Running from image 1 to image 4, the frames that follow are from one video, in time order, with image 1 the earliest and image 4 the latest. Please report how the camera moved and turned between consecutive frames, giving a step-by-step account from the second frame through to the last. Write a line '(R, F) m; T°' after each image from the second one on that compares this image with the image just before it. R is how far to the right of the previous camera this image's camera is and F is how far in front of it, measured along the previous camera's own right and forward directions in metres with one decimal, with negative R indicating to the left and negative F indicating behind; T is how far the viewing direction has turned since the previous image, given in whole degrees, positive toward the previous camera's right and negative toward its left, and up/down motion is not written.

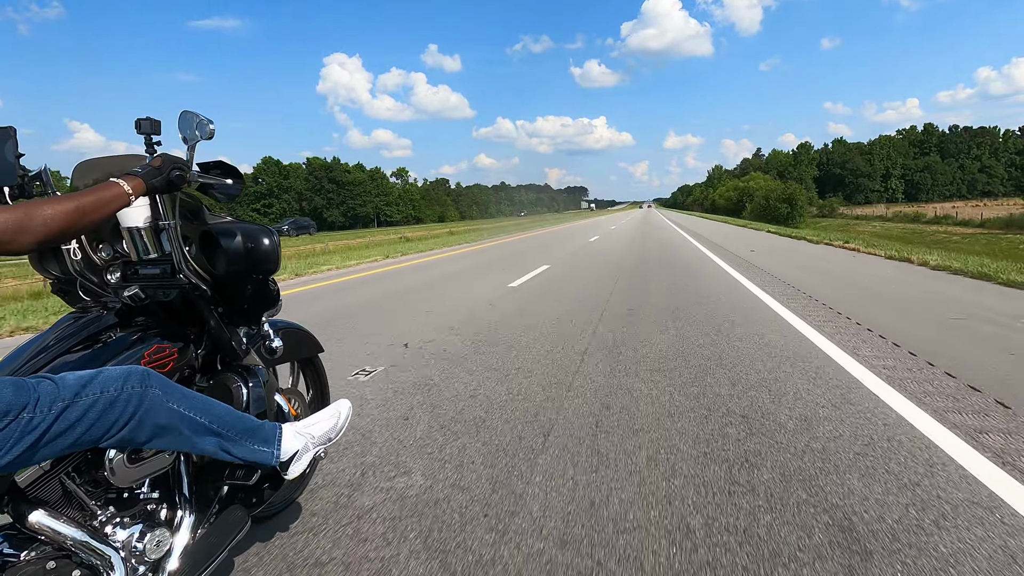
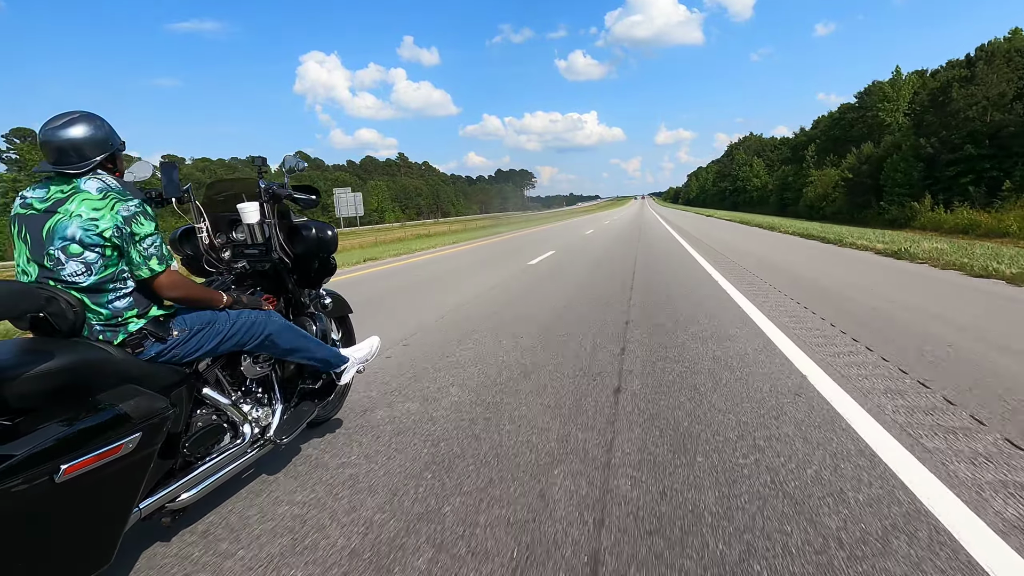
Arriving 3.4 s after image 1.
(+0.1, -1.2) m; +1°
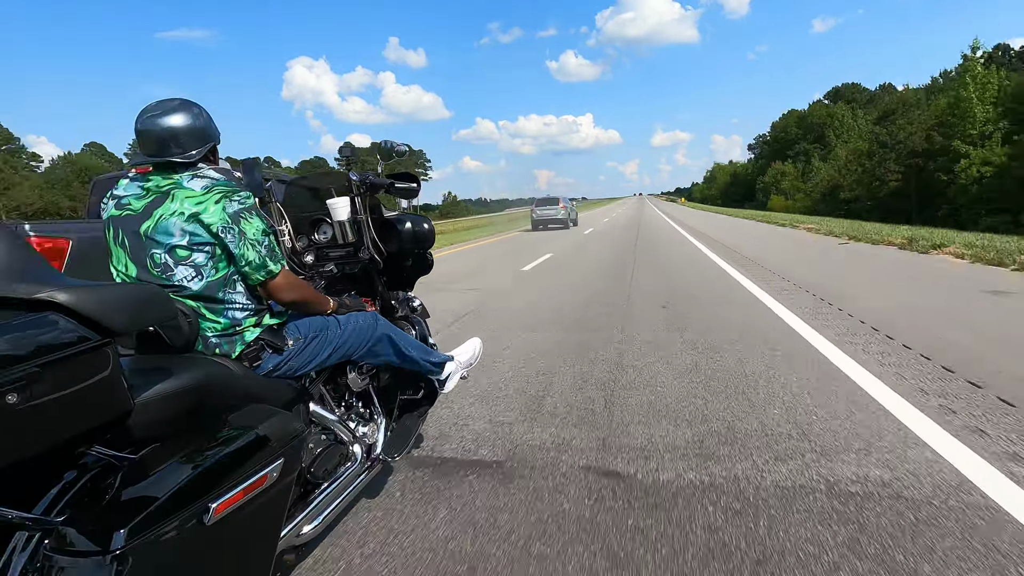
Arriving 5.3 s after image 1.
(-0.6, +0.3) m; 0°
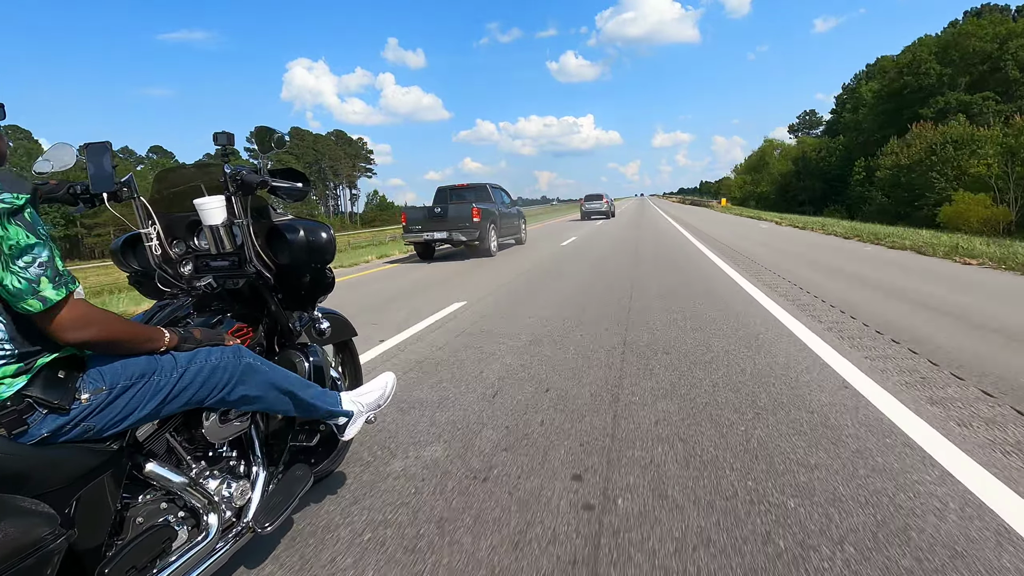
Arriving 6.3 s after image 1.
(+0.4, +0.6) m; 0°
